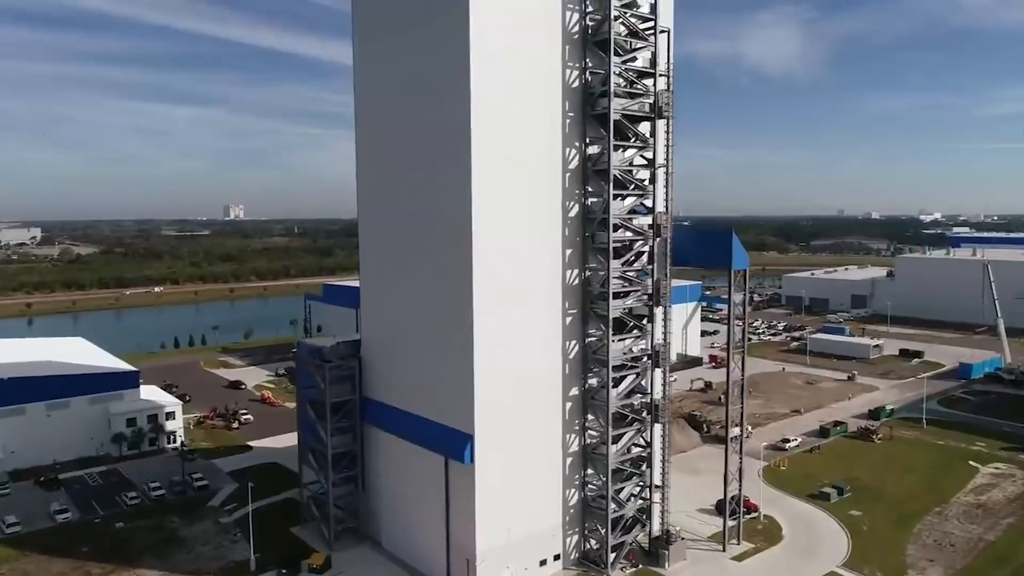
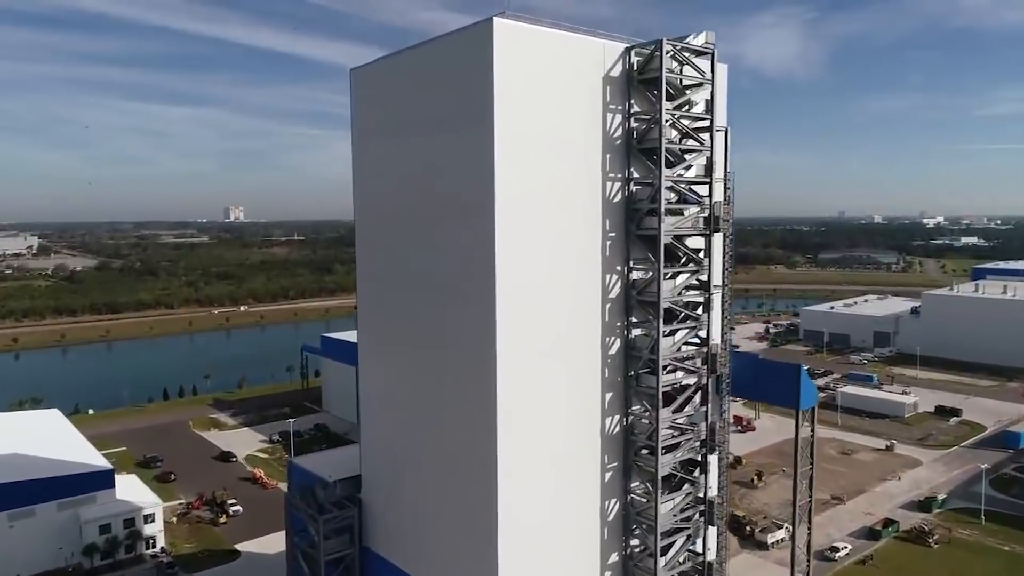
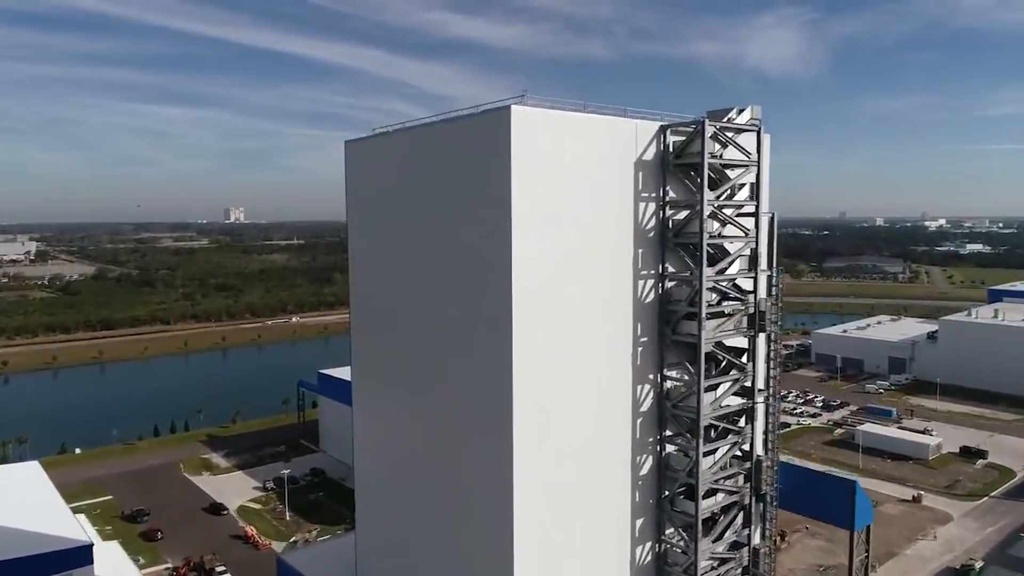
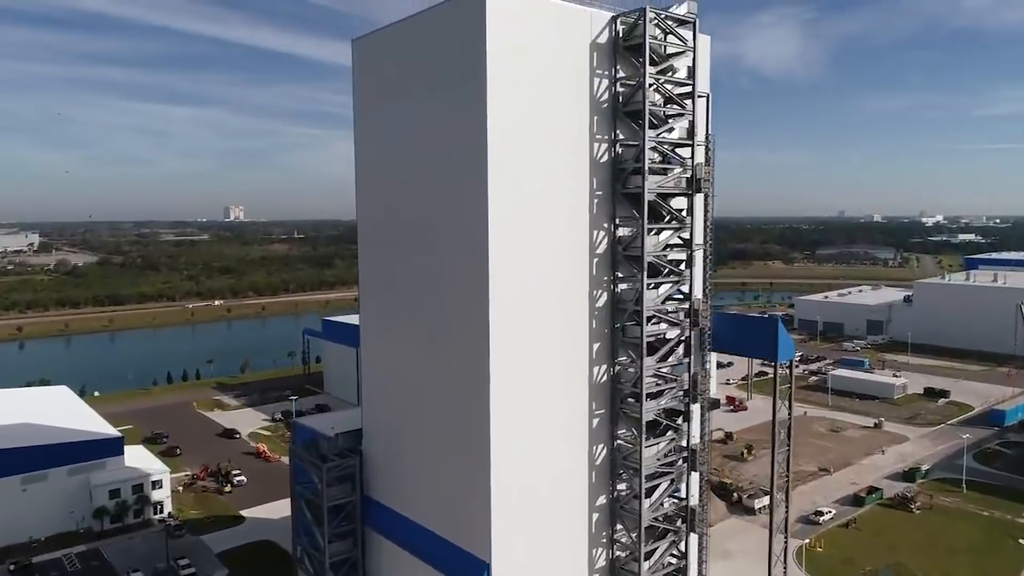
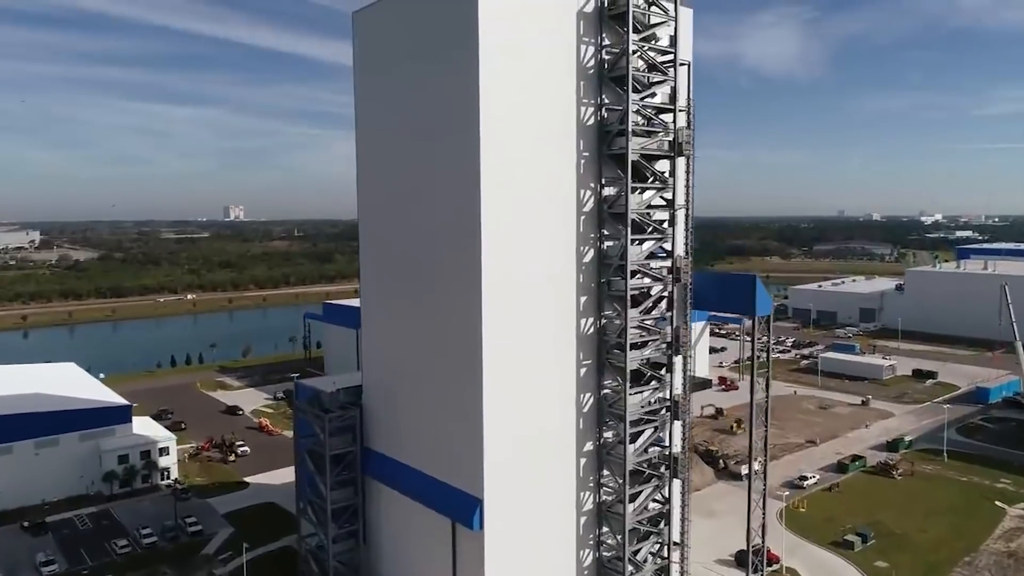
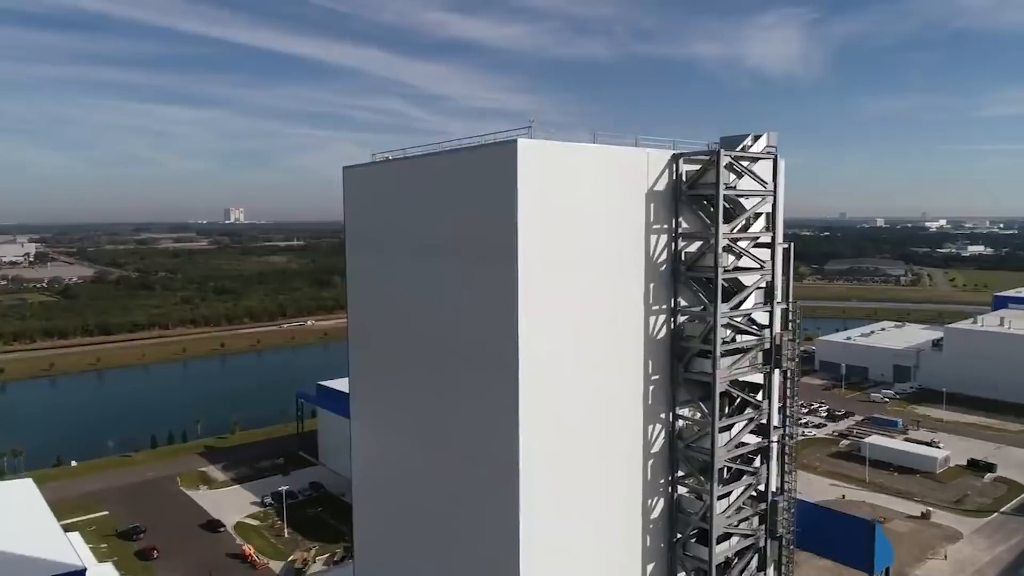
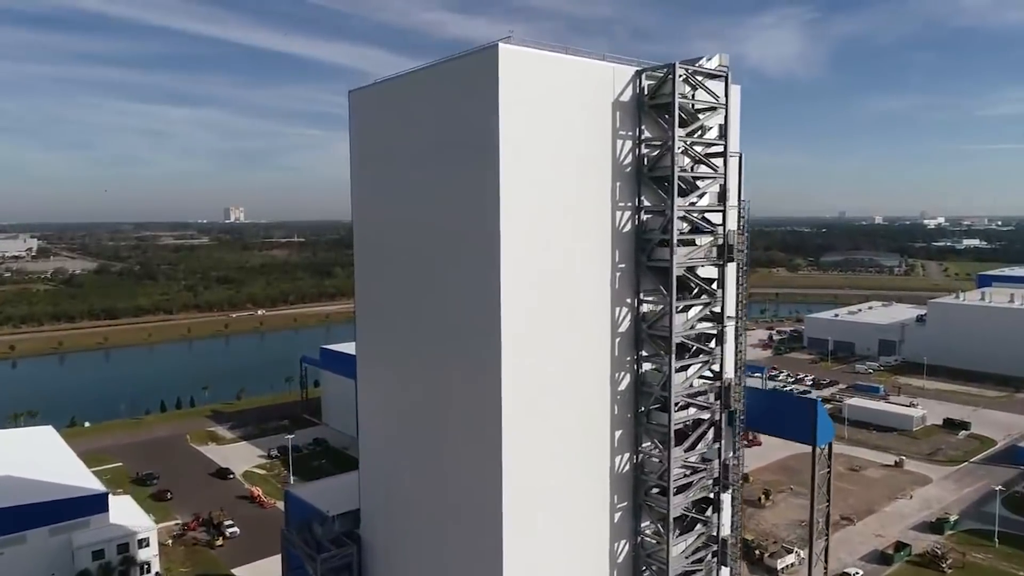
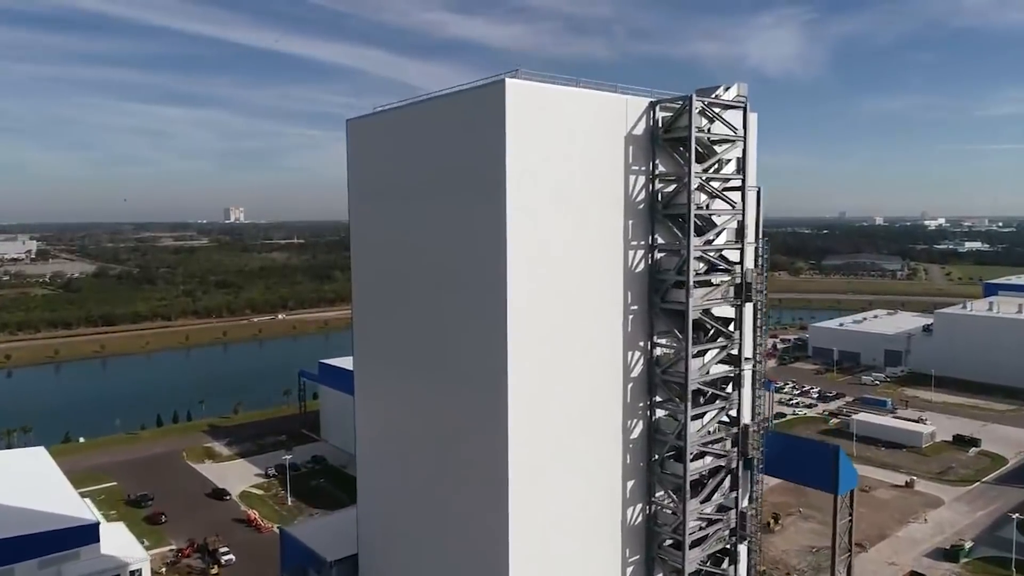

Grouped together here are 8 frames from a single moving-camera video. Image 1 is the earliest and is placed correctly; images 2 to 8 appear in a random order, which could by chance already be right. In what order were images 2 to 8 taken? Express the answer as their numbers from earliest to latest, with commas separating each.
5, 4, 2, 7, 8, 3, 6
